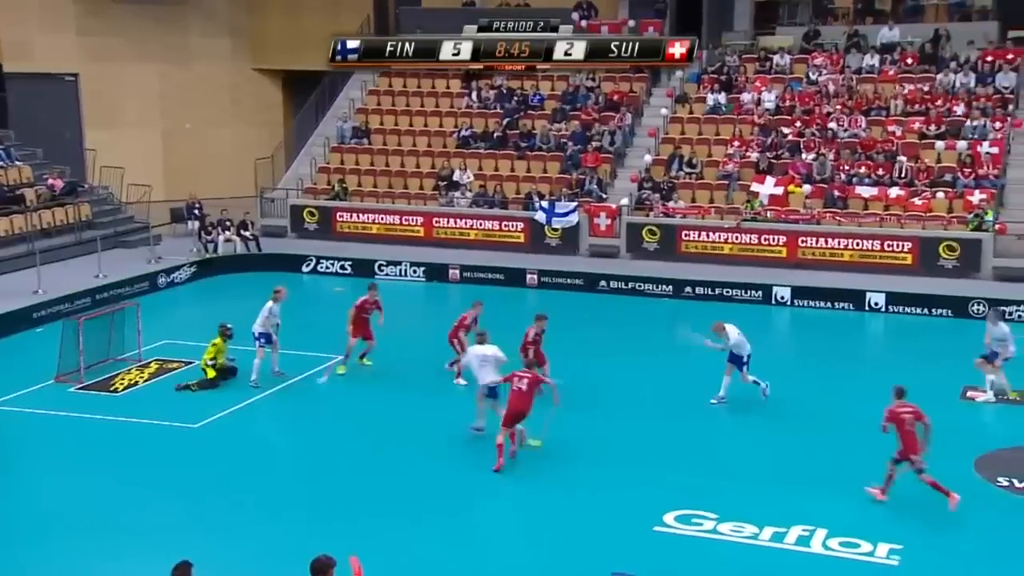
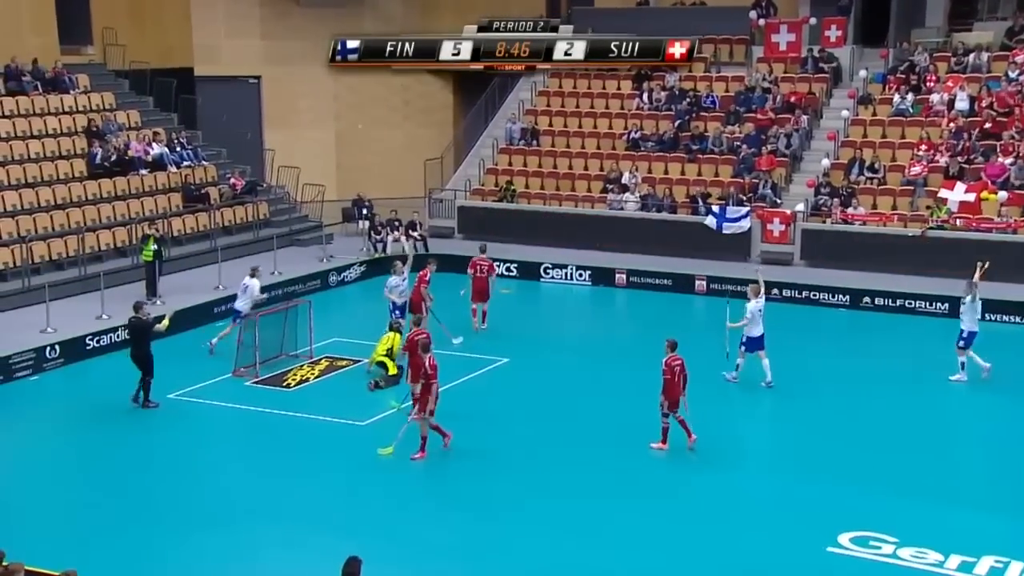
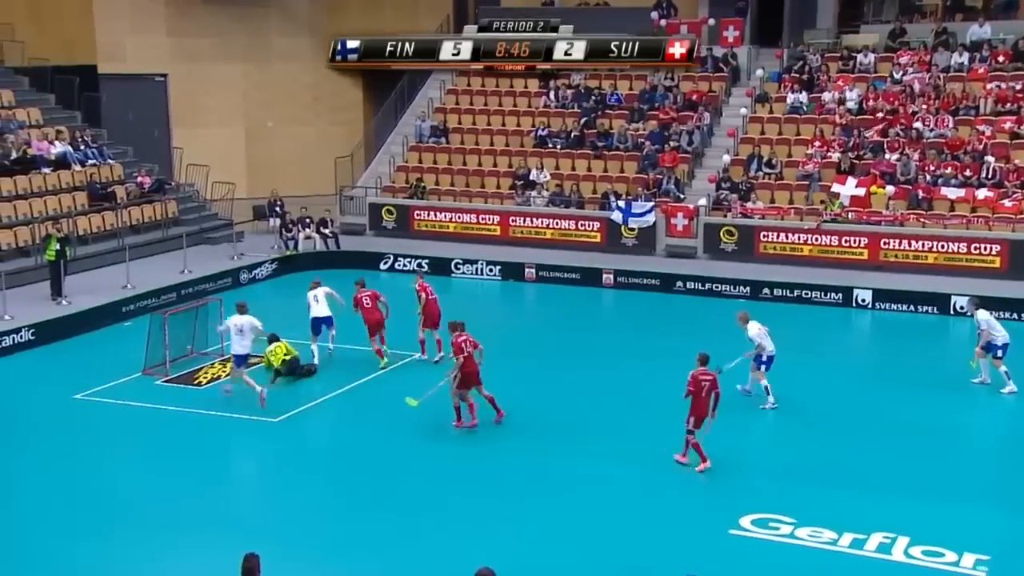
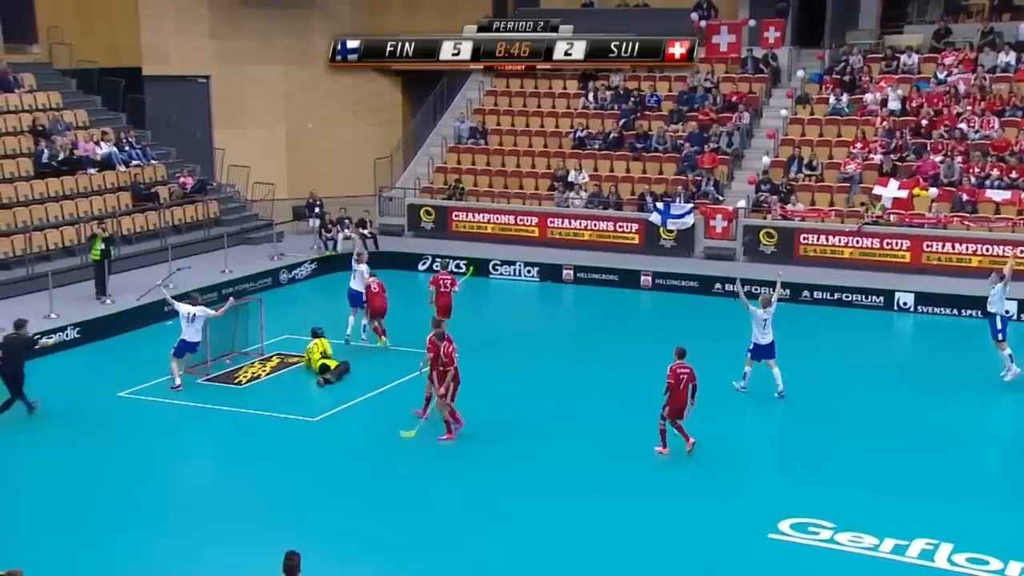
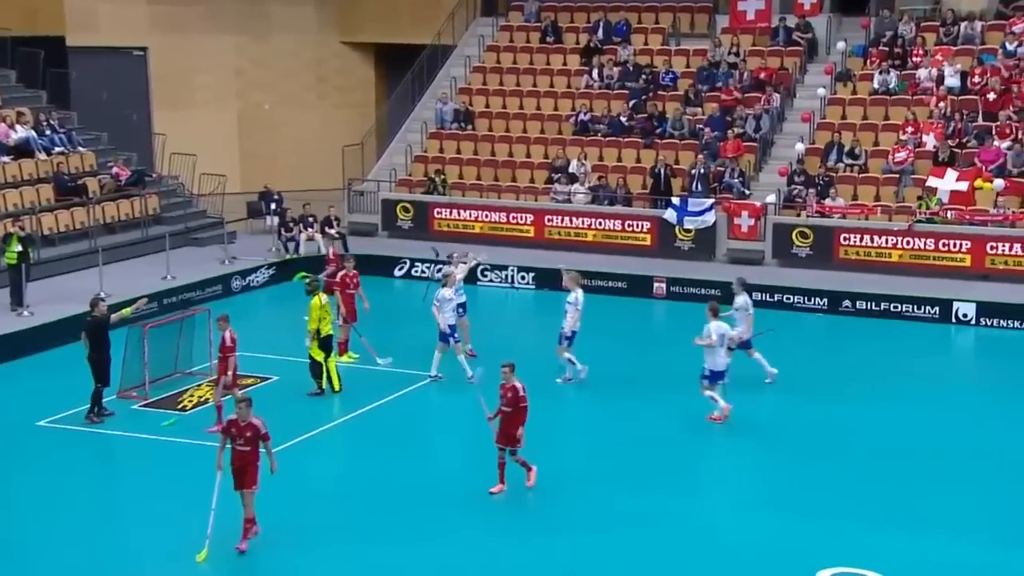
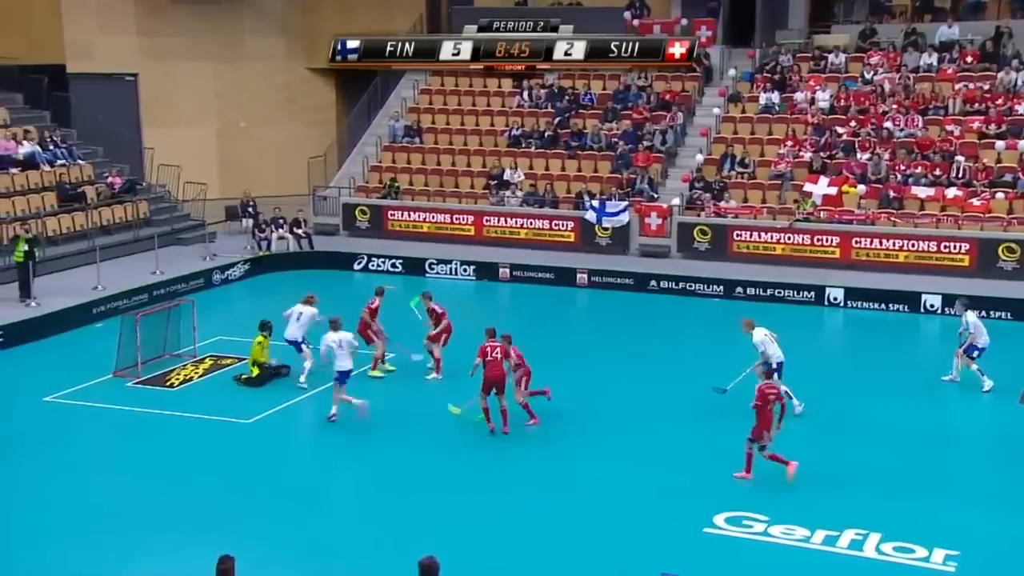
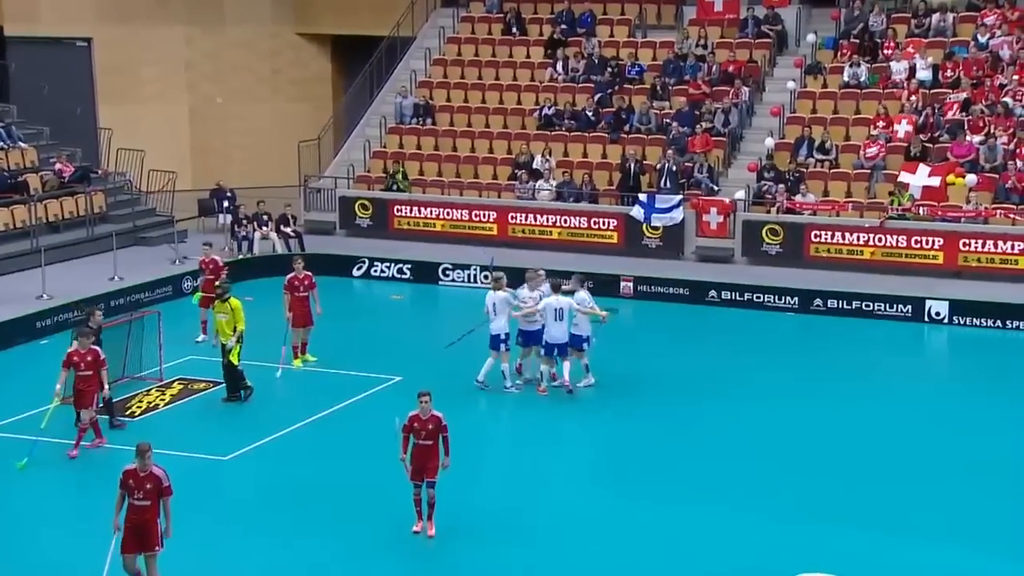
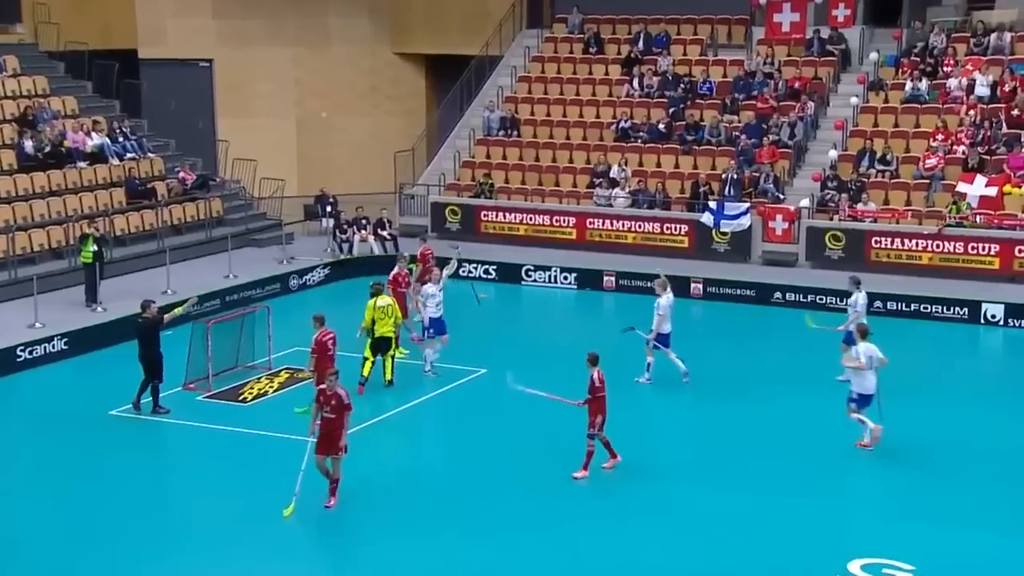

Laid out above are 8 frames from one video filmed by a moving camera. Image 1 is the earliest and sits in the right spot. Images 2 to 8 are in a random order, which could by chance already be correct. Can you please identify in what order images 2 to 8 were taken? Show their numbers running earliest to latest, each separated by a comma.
6, 3, 4, 2, 8, 5, 7
